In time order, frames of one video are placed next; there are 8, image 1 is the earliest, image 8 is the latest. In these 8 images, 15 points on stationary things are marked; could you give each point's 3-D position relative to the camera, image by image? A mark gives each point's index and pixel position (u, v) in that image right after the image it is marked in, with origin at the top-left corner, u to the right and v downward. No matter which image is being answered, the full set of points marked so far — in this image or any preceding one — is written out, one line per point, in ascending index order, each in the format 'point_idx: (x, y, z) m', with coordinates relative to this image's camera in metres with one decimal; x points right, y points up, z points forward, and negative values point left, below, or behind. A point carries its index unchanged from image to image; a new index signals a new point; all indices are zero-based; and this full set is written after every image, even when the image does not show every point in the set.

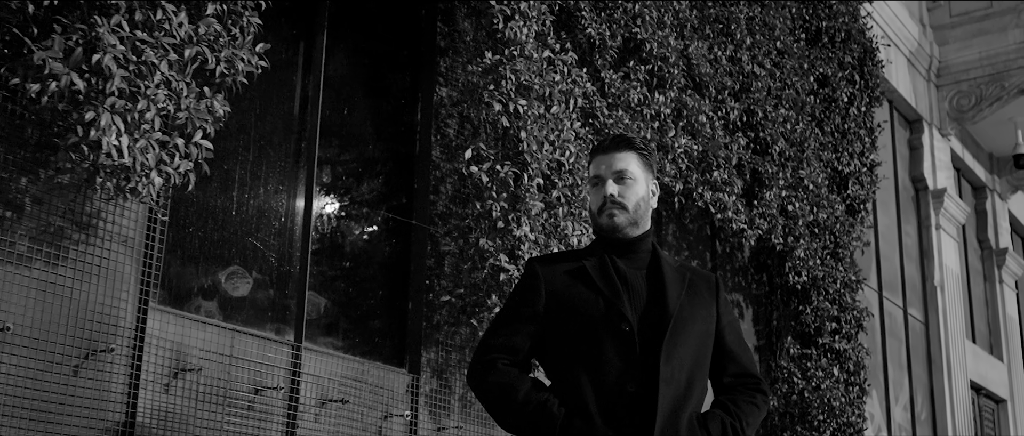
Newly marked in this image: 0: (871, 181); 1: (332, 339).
0: (+2.1, +0.2, +10.2) m
1: (-0.6, -0.4, +5.7) m
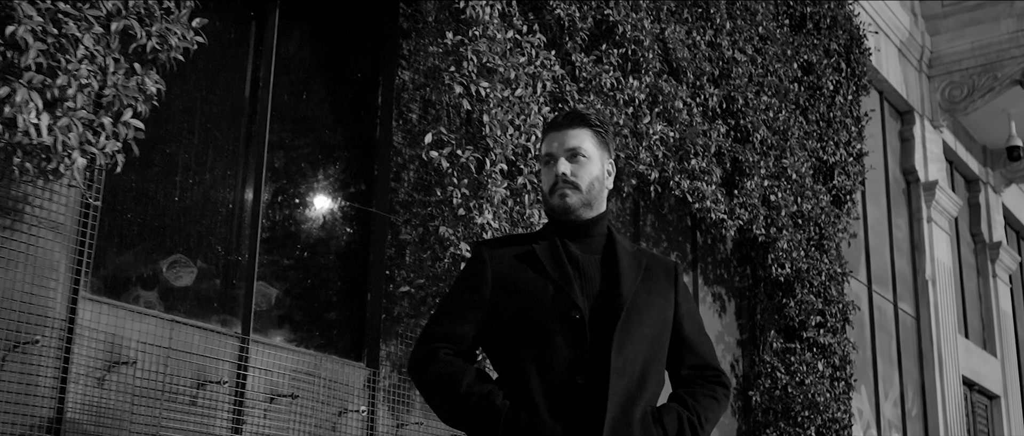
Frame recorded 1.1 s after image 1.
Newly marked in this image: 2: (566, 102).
0: (+1.9, +0.3, +10.0) m
1: (-0.7, -0.3, +5.4) m
2: (+0.2, +0.4, +6.6) m
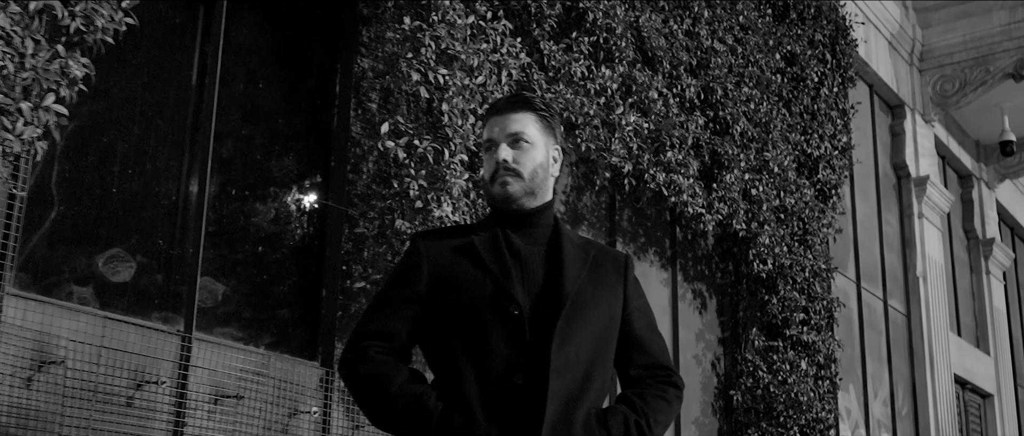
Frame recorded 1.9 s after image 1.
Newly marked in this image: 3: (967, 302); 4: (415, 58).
0: (+1.8, +0.3, +9.8) m
1: (-0.8, -0.3, +5.2) m
2: (+0.1, +0.4, +6.3) m
3: (+3.8, -0.7, +15.1) m
4: (-0.3, +0.5, +5.6) m
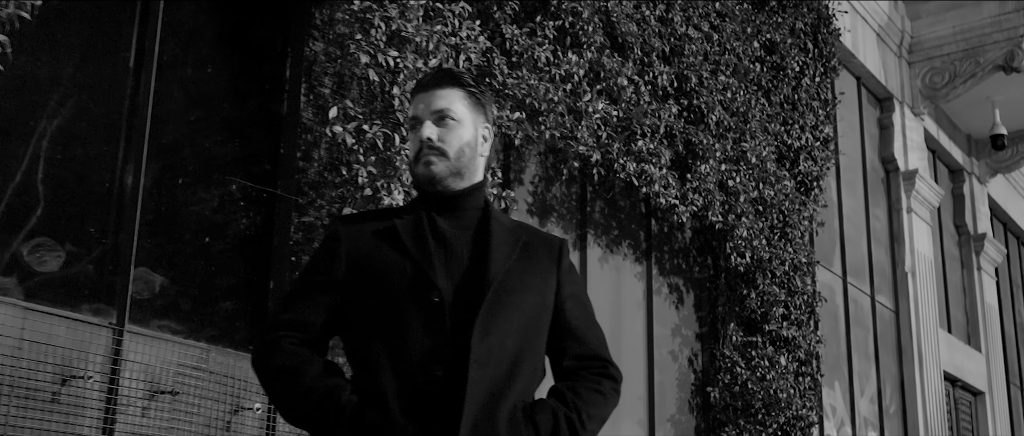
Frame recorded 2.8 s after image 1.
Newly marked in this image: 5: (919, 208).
0: (+1.7, +0.3, +9.5) m
1: (-1.0, -0.3, +5.0) m
2: (-0.1, +0.5, +6.1) m
3: (+3.7, -0.7, +14.8) m
4: (-0.4, +0.5, +5.4) m
5: (+3.1, +0.1, +13.7) m
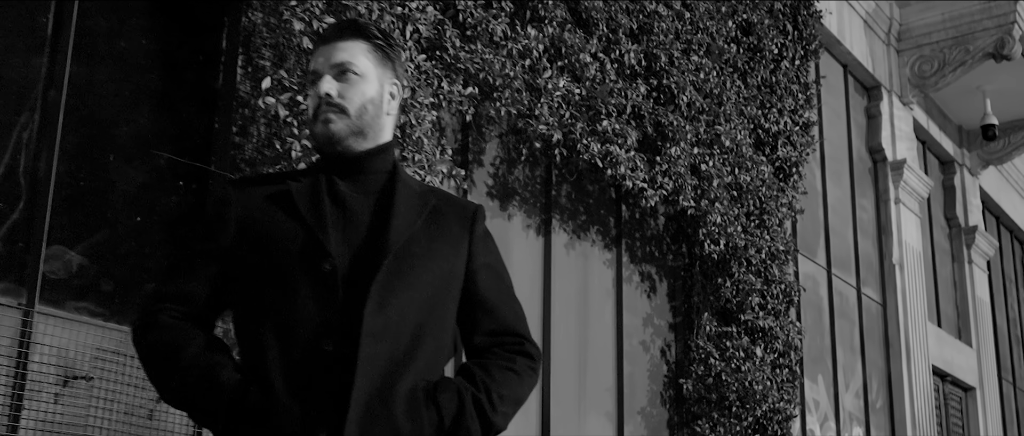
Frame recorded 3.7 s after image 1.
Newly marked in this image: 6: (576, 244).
0: (+1.5, +0.4, +9.2) m
1: (-1.1, -0.2, +4.7) m
2: (-0.2, +0.5, +5.8) m
3: (+3.5, -0.6, +14.5) m
4: (-0.6, +0.6, +5.1) m
5: (+3.0, +0.1, +13.4) m
6: (+0.3, -0.1, +7.5) m
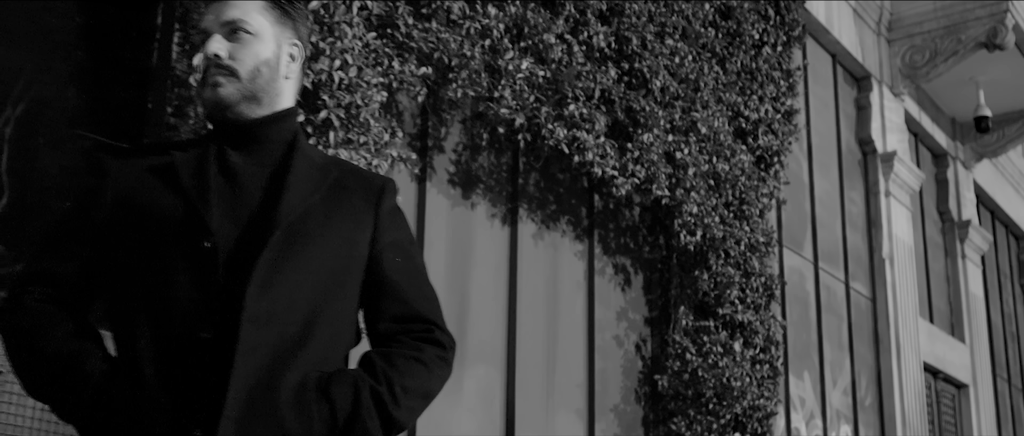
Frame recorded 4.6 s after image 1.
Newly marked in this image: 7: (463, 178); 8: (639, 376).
0: (+1.4, +0.4, +9.0) m
1: (-1.2, -0.2, +4.4) m
2: (-0.4, +0.6, +5.5) m
3: (+3.4, -0.6, +14.2) m
4: (-0.7, +0.6, +4.8) m
5: (+2.8, +0.2, +13.1) m
6: (+0.1, -0.1, +7.2) m
7: (-0.2, +0.2, +6.6) m
8: (+0.6, -0.7, +7.9) m
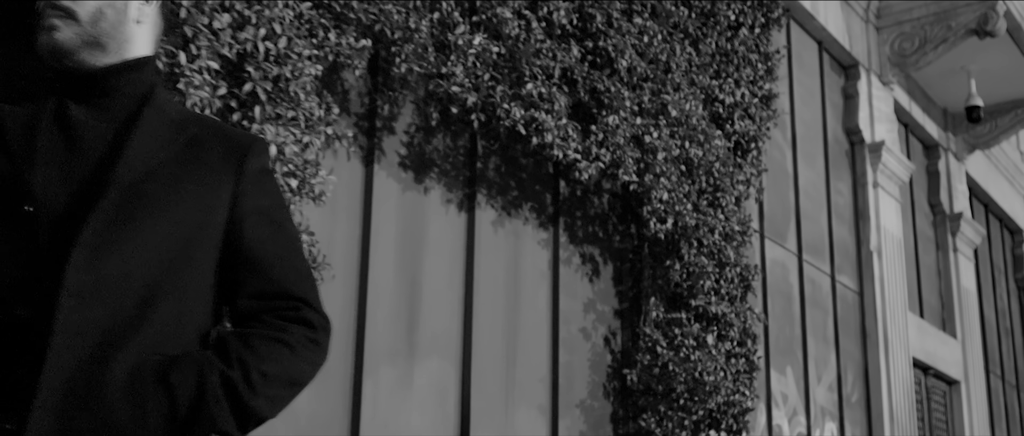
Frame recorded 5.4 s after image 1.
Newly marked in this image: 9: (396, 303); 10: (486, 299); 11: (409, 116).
0: (+1.2, +0.5, +8.6) m
1: (-1.4, -0.1, +4.1) m
2: (-0.5, +0.6, +5.2) m
3: (+3.3, -0.5, +13.9) m
4: (-0.9, +0.7, +4.5) m
5: (+2.7, +0.2, +12.8) m
6: (0.0, 0.0, +6.9) m
7: (-0.3, +0.2, +6.3) m
8: (+0.4, -0.6, +7.5) m
9: (-0.4, -0.3, +6.0) m
10: (-0.1, -0.3, +6.6) m
11: (-0.4, +0.4, +6.3) m
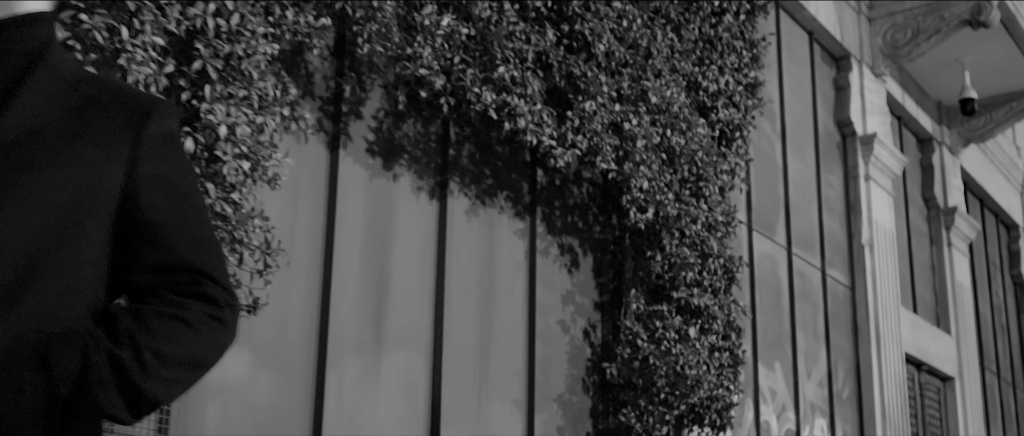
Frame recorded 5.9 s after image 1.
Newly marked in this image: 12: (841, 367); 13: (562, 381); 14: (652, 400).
0: (+1.1, +0.5, +8.4) m
1: (-1.5, -0.1, +3.9) m
2: (-0.6, +0.7, +5.0) m
3: (+3.2, -0.4, +13.7) m
4: (-1.0, +0.7, +4.3) m
5: (+2.6, +0.3, +12.6) m
6: (-0.1, 0.0, +6.7) m
7: (-0.4, +0.2, +6.1) m
8: (+0.3, -0.6, +7.3) m
9: (-0.5, -0.2, +5.8) m
10: (-0.2, -0.3, +6.4) m
11: (-0.5, +0.4, +6.1) m
12: (+2.1, -0.9, +11.3) m
13: (+0.2, -0.6, +7.1) m
14: (+0.6, -0.7, +7.2) m
